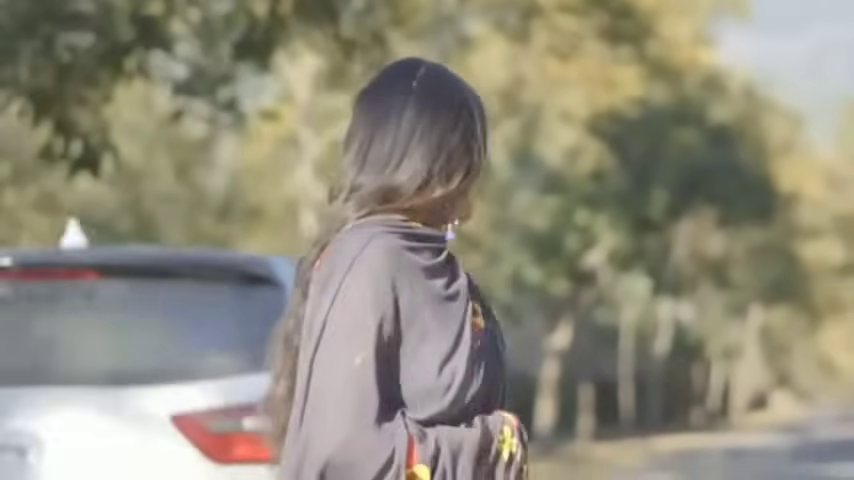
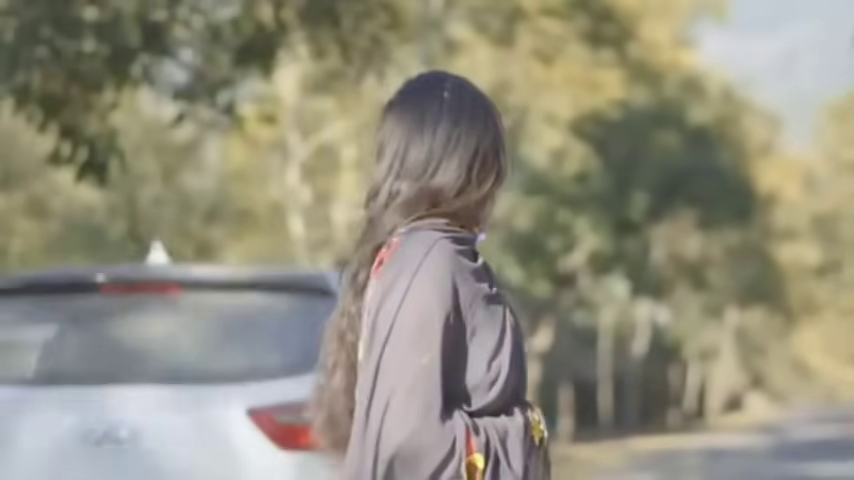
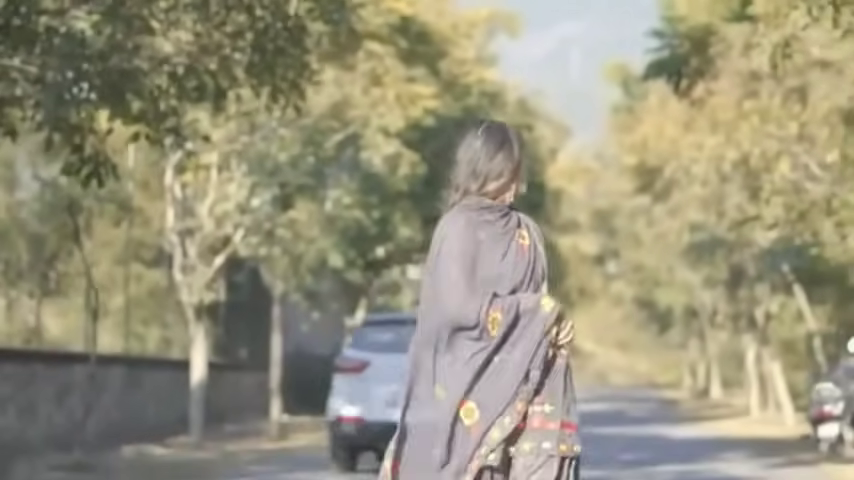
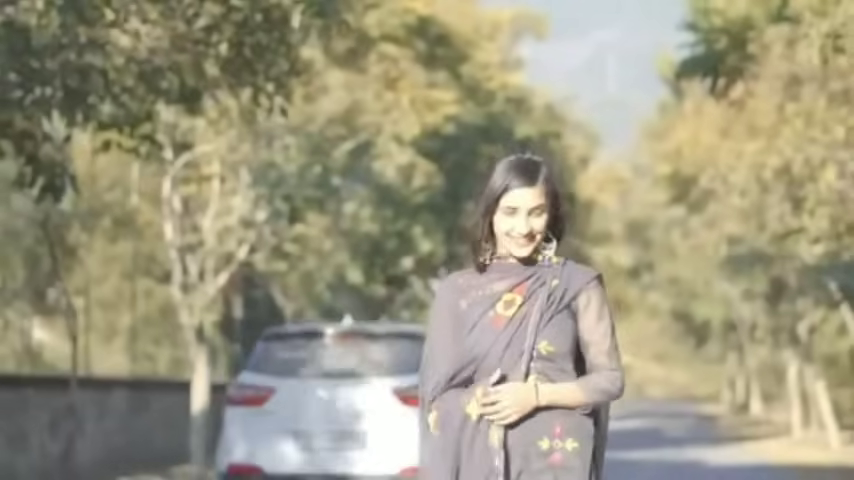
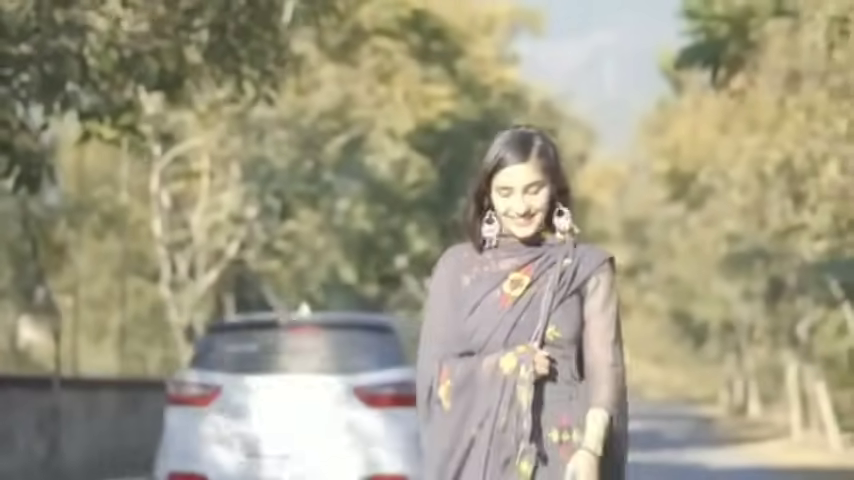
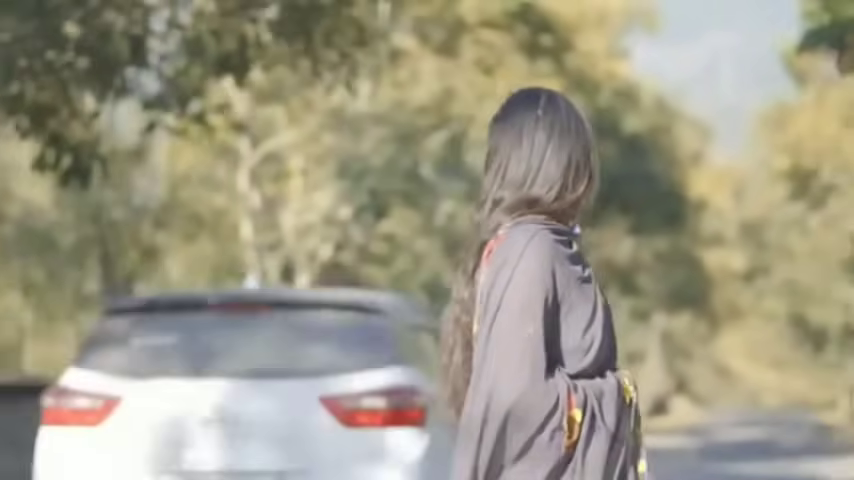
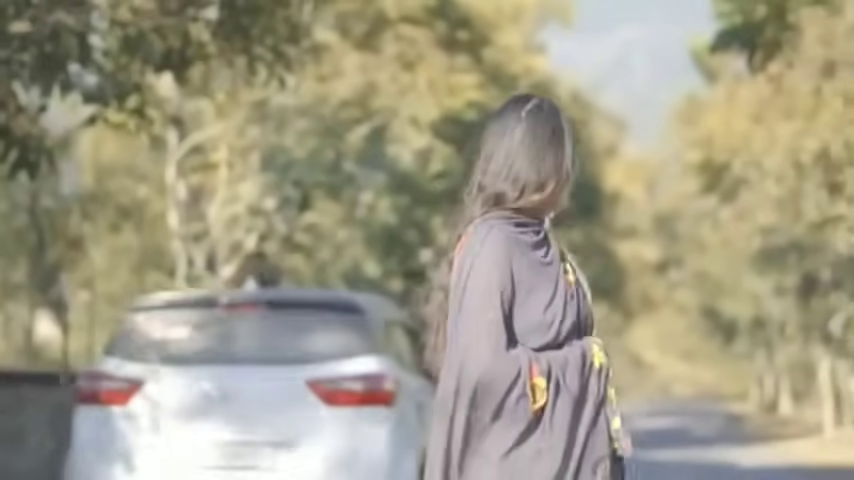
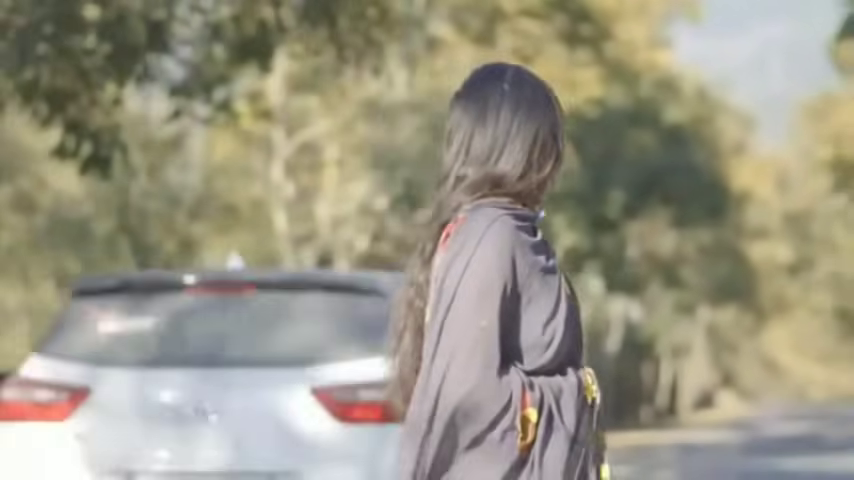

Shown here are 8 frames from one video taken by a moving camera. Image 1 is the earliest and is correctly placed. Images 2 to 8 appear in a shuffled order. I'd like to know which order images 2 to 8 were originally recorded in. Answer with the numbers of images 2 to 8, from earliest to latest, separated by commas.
2, 8, 6, 7, 5, 4, 3
